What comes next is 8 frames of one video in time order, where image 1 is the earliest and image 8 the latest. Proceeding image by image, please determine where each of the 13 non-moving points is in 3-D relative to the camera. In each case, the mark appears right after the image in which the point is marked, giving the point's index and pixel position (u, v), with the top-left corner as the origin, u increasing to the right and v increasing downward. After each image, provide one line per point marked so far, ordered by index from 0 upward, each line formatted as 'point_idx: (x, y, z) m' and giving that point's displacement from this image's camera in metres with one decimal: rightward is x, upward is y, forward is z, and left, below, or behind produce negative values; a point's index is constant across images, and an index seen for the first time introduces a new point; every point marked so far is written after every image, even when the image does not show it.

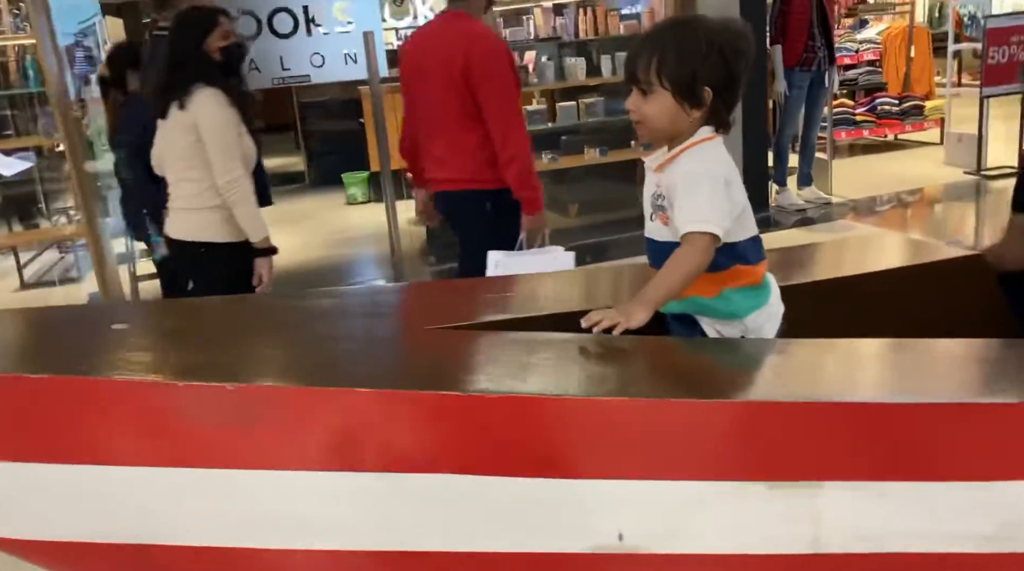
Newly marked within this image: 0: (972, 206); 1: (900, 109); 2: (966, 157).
0: (+2.7, +0.5, +5.4) m
1: (+3.1, +1.4, +7.3) m
2: (+3.2, +0.9, +6.4) m
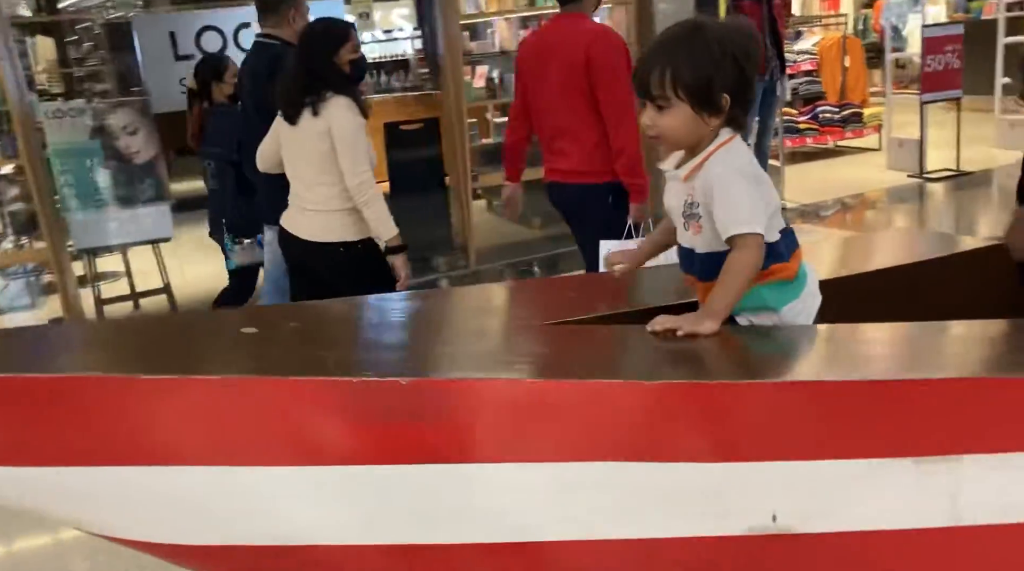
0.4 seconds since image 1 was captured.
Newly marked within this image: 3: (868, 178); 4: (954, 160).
0: (+2.5, +0.5, +5.6) m
1: (+2.7, +1.4, +7.6) m
2: (+2.9, +0.9, +6.7) m
3: (+2.7, +0.8, +6.8) m
4: (+3.3, +0.9, +6.8) m
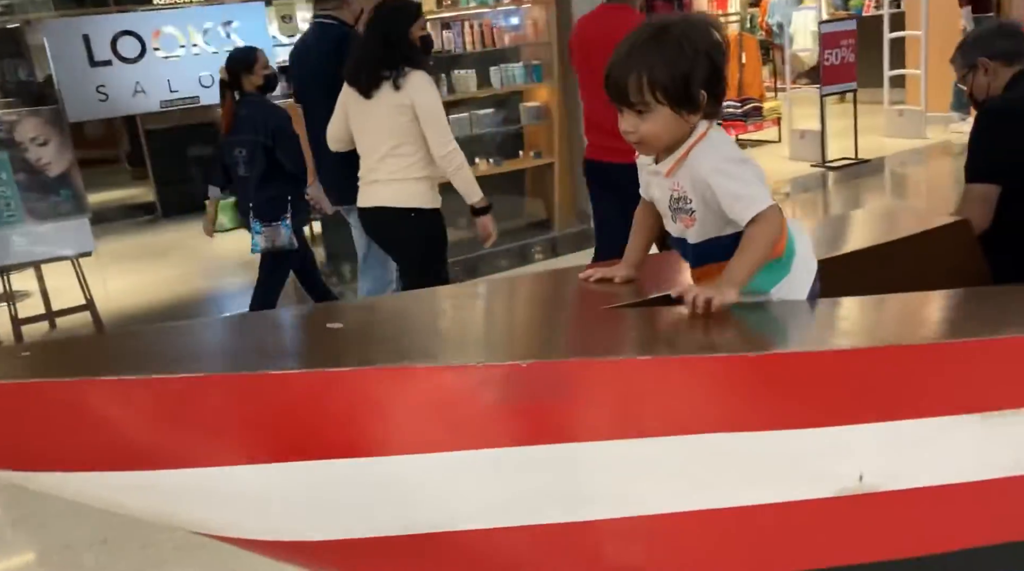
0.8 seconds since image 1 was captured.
0: (+2.0, +0.6, +5.9) m
1: (+2.0, +1.5, +7.9) m
2: (+2.3, +1.0, +7.0) m
3: (+2.1, +0.9, +7.0) m
4: (+2.6, +1.1, +7.2) m
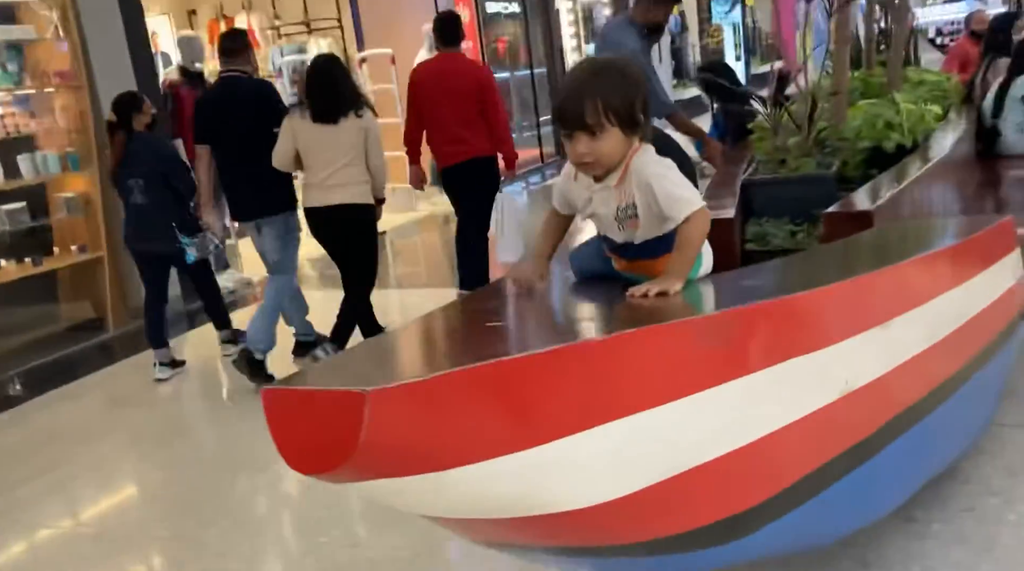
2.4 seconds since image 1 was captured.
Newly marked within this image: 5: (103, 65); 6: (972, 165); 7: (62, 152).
0: (-1.0, +0.1, +6.3) m
1: (-2.3, +0.7, +8.0) m
2: (-1.5, +0.4, +7.4) m
3: (-1.7, +0.3, +7.3) m
4: (-1.3, +0.5, +7.8) m
5: (-2.2, +1.2, +5.0) m
6: (+2.1, +0.5, +4.2) m
7: (-2.4, +0.7, +5.0) m
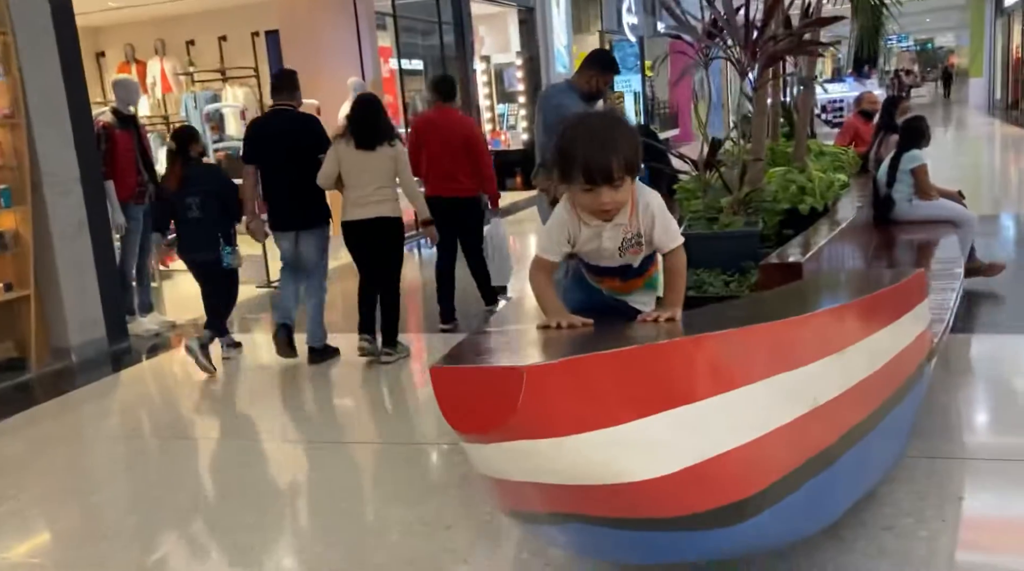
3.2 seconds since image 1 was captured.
0: (-1.5, -0.2, +6.4) m
1: (-3.0, +0.4, +7.9) m
2: (-2.1, +0.1, +7.4) m
3: (-2.3, 0.0, +7.3) m
4: (-2.0, +0.1, +7.8) m
5: (-2.5, +1.0, +5.0) m
6: (+1.8, +0.3, +4.7) m
7: (-2.7, +0.5, +4.9) m
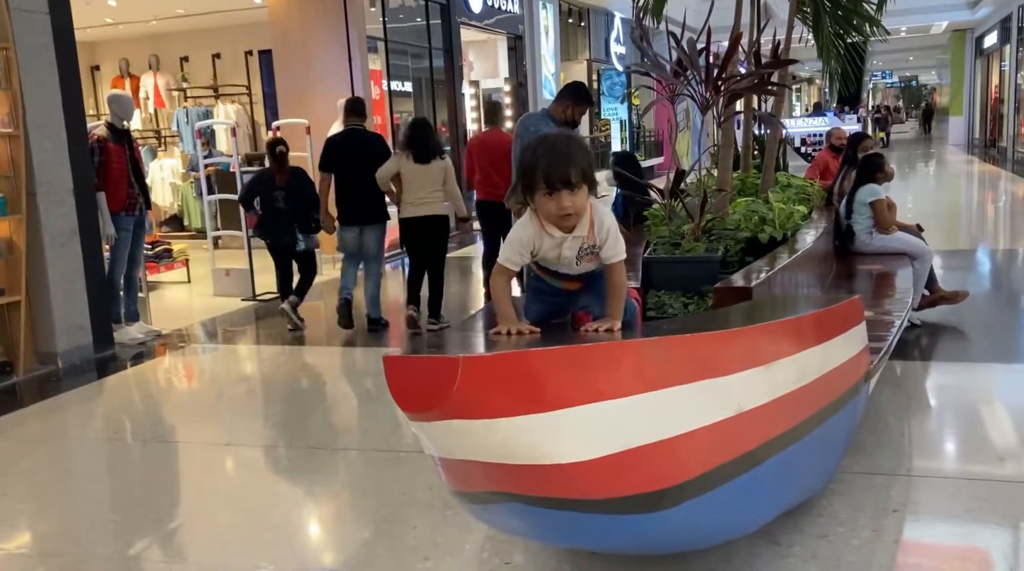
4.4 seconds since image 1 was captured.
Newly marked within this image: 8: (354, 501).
0: (-1.6, -0.3, +6.5) m
1: (-3.1, +0.3, +8.1) m
2: (-2.3, 0.0, +7.6) m
3: (-2.4, -0.1, +7.5) m
4: (-2.1, 0.0, +8.0) m
5: (-2.6, +0.9, +5.2) m
6: (+1.7, +0.1, +4.9) m
7: (-2.9, +0.5, +5.1) m
8: (-0.6, -0.8, +3.6) m
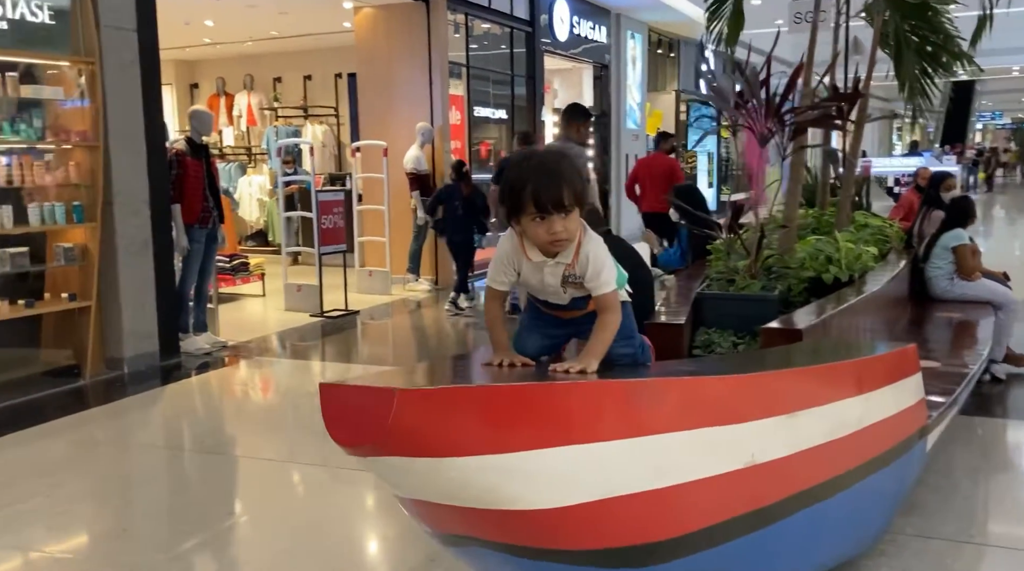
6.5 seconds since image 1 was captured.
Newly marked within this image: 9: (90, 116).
0: (-1.2, -0.4, +6.6) m
1: (-2.5, +0.2, +8.3) m
2: (-1.7, -0.2, +7.7) m
3: (-1.9, -0.3, +7.6) m
4: (-1.5, -0.2, +8.1) m
5: (-2.3, +0.9, +5.3) m
6: (+2.0, -0.1, +4.6) m
7: (-2.5, +0.5, +5.3) m
8: (-0.5, -0.9, +3.5) m
9: (-2.4, +1.0, +5.3) m
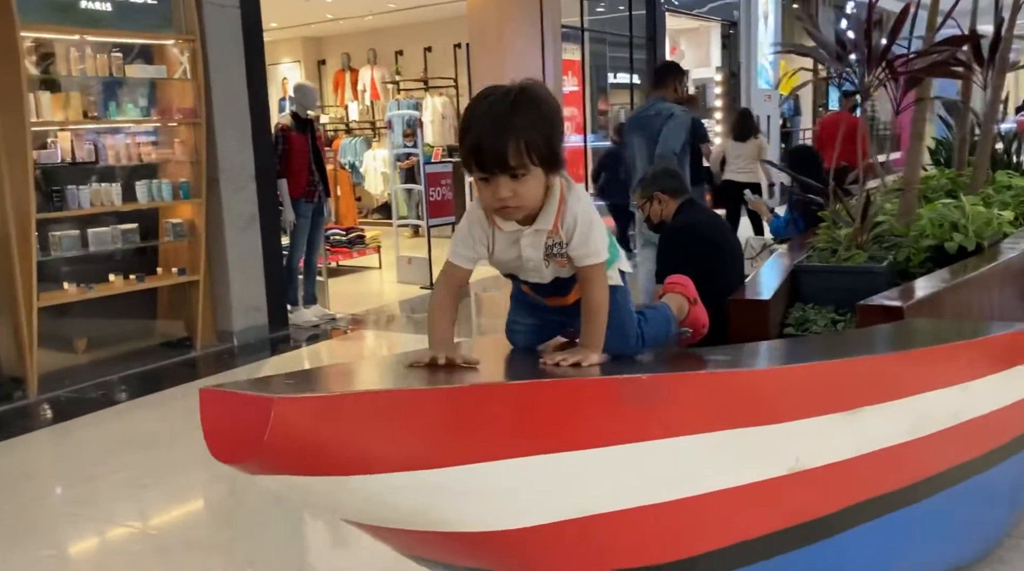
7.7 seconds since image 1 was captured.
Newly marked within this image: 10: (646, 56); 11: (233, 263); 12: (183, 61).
0: (-0.4, -0.2, +6.5) m
1: (-1.5, +0.4, +8.4) m
2: (-0.8, +0.1, +7.7) m
3: (-1.0, 0.0, +7.6) m
4: (-0.6, +0.1, +8.0) m
5: (-1.7, +1.1, +5.4) m
6: (+2.4, 0.0, +4.1) m
7: (-1.9, +0.6, +5.4) m
8: (-0.2, -0.8, +3.4) m
9: (-1.8, +1.1, +5.4) m
10: (+1.4, +2.4, +9.8) m
11: (-1.7, +0.1, +5.5) m
12: (-1.9, +1.3, +5.3) m
